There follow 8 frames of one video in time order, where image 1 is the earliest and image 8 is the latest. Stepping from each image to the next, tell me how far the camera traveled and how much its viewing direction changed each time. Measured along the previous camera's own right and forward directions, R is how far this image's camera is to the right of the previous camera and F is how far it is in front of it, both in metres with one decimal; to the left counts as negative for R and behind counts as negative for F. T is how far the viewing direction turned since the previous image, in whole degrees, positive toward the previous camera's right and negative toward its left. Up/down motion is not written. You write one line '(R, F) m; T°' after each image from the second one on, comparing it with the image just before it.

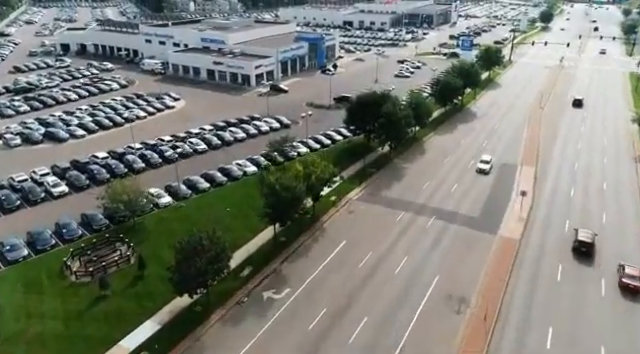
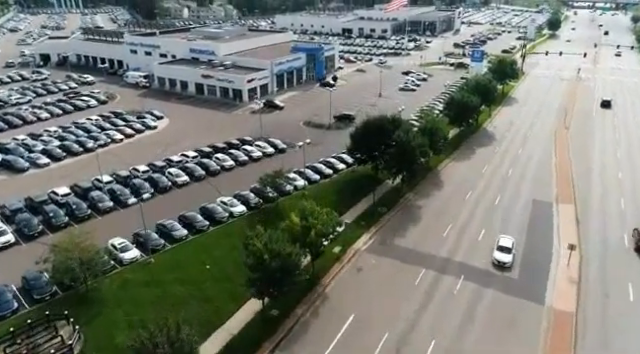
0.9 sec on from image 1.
(-0.2, +6.6) m; 0°
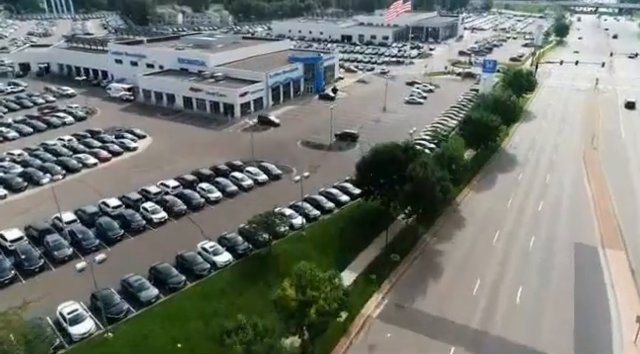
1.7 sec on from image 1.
(-0.2, +6.0) m; 0°
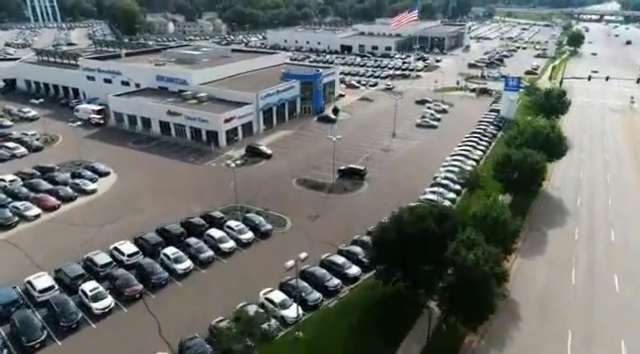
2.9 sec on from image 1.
(-0.2, +9.2) m; 0°
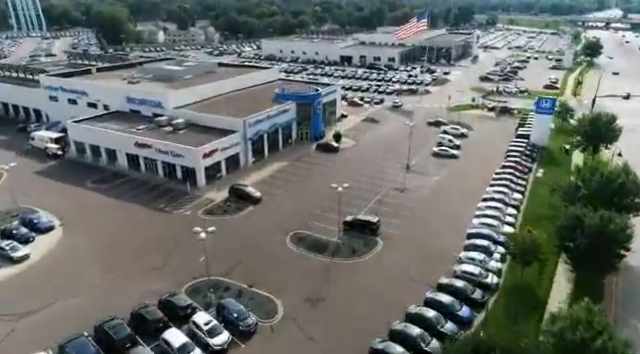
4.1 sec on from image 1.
(-0.3, +9.5) m; 0°
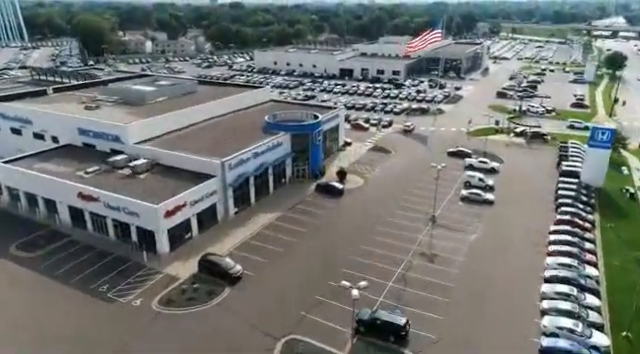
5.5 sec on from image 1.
(-0.3, +10.7) m; 0°
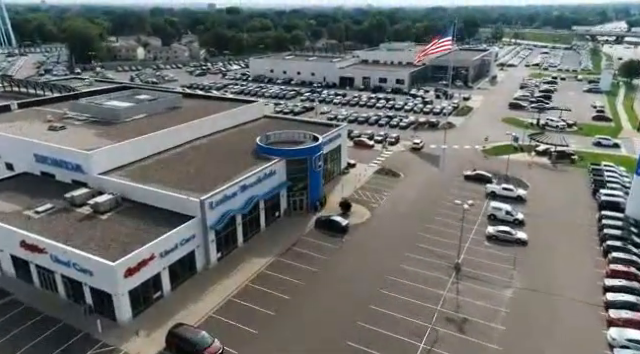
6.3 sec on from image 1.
(-0.2, +6.6) m; 0°
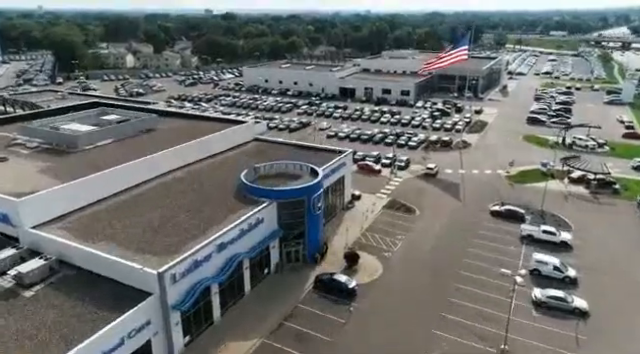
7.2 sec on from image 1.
(-0.1, +7.9) m; 0°
